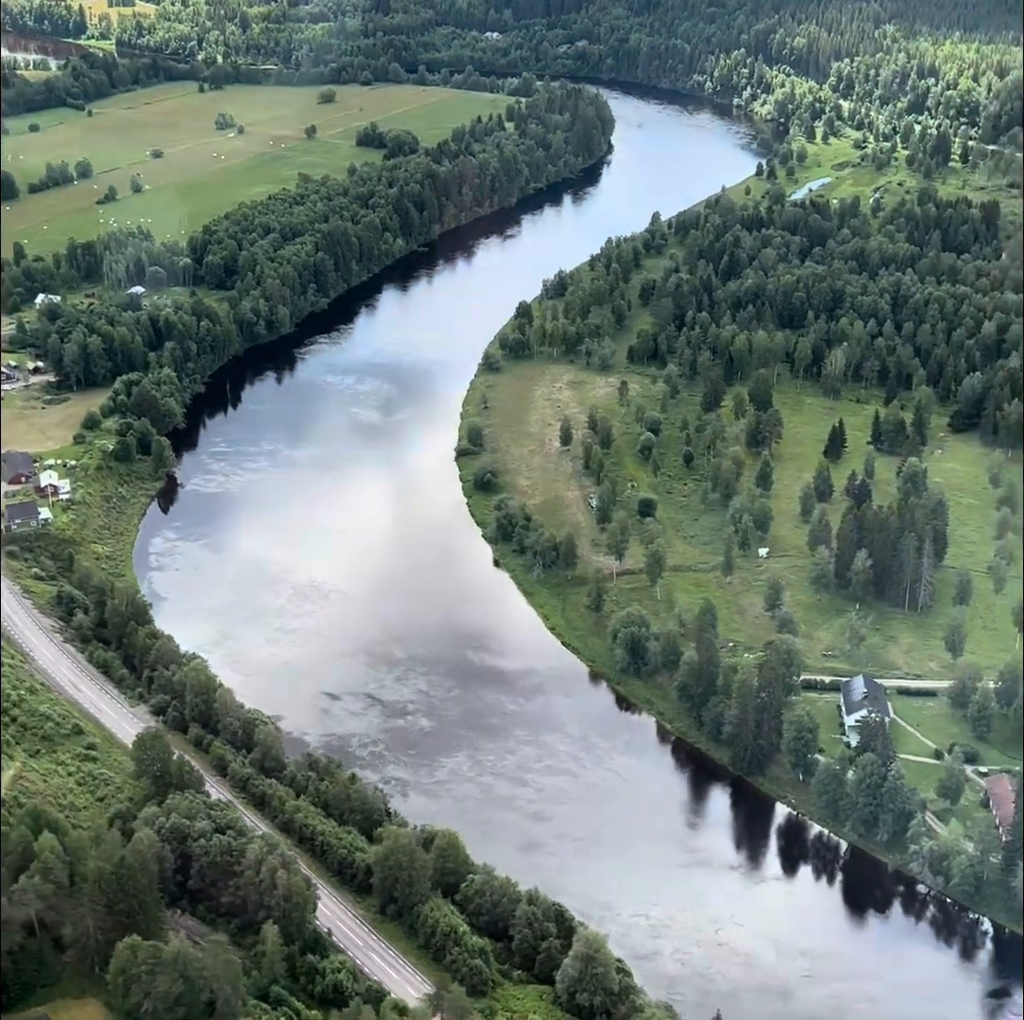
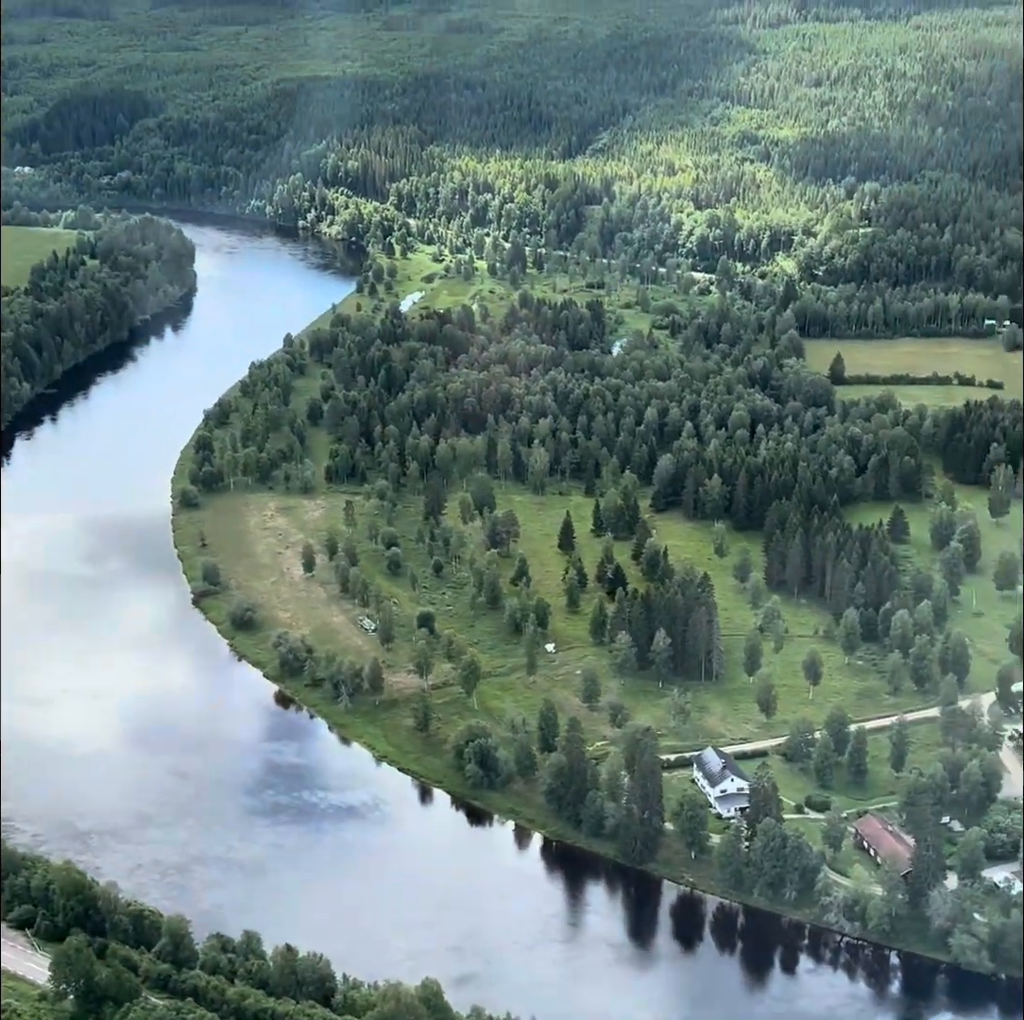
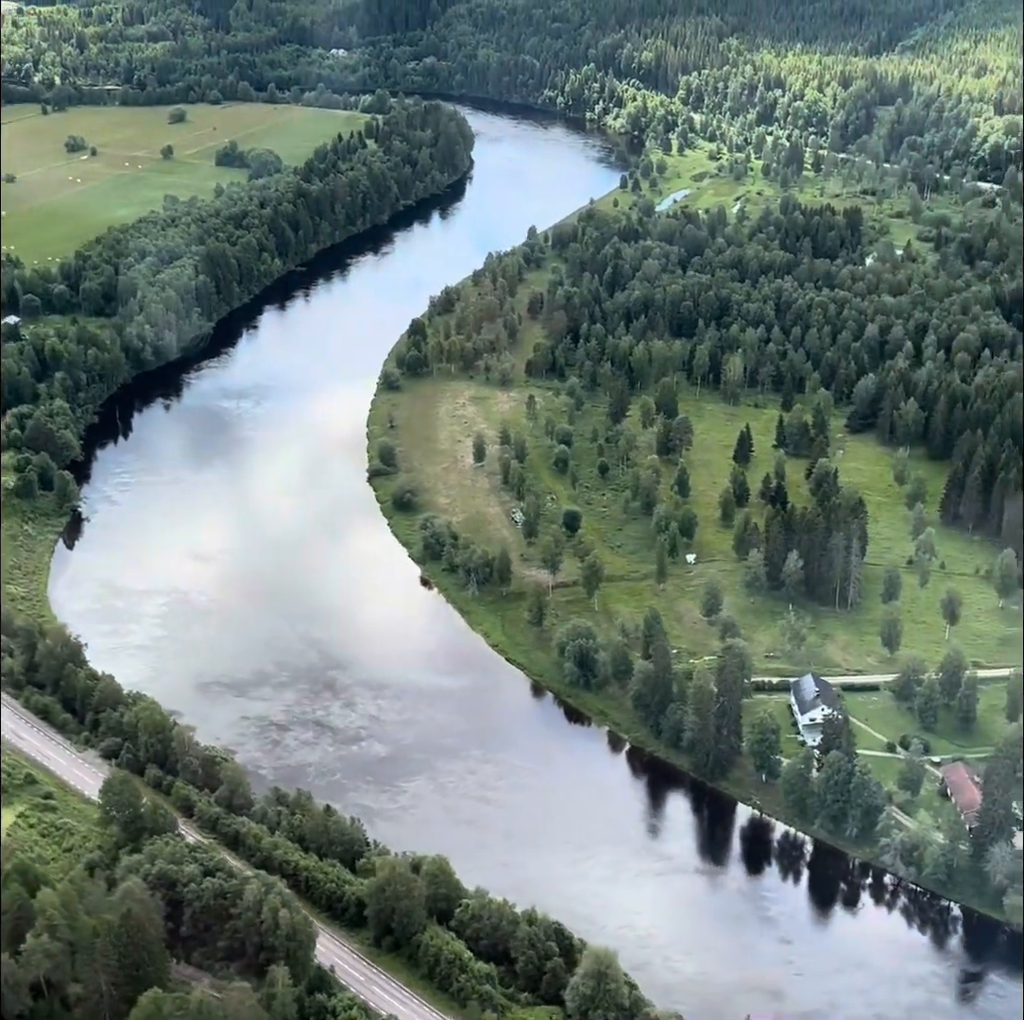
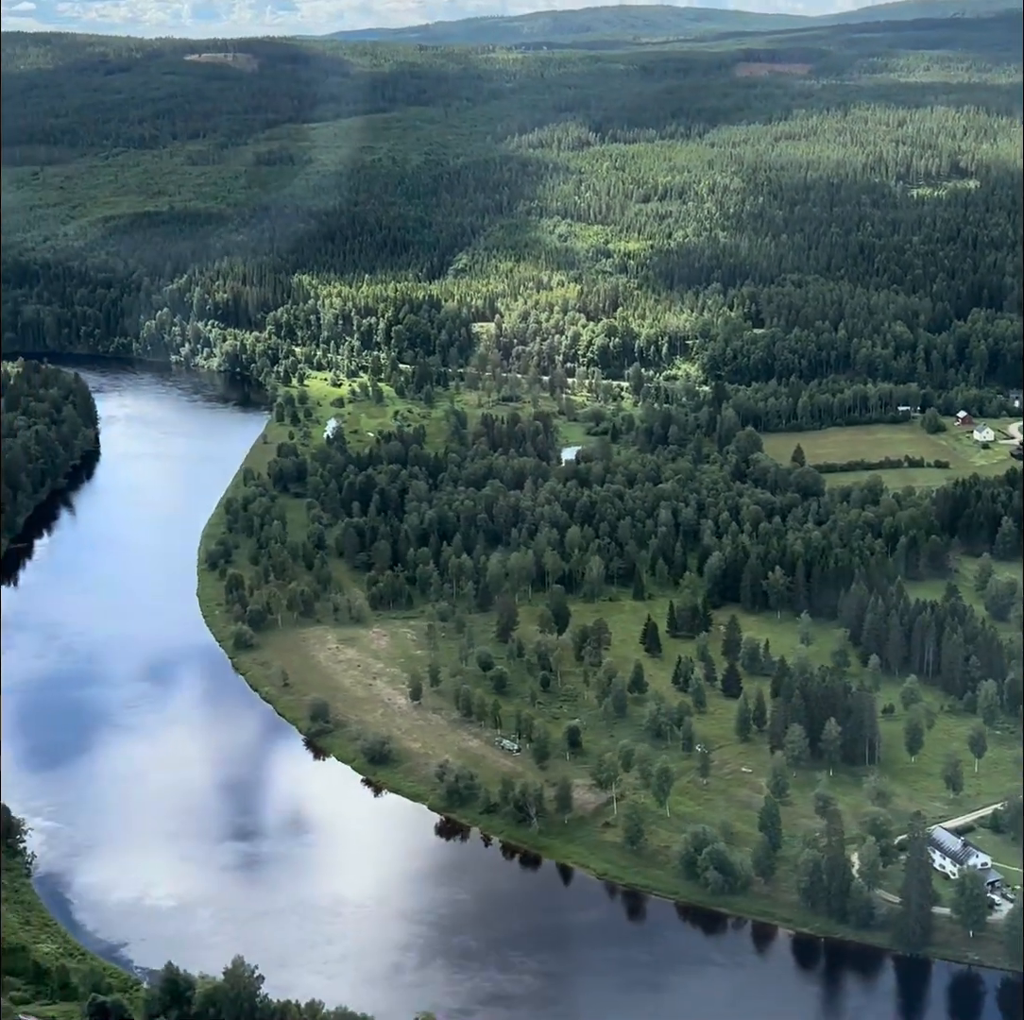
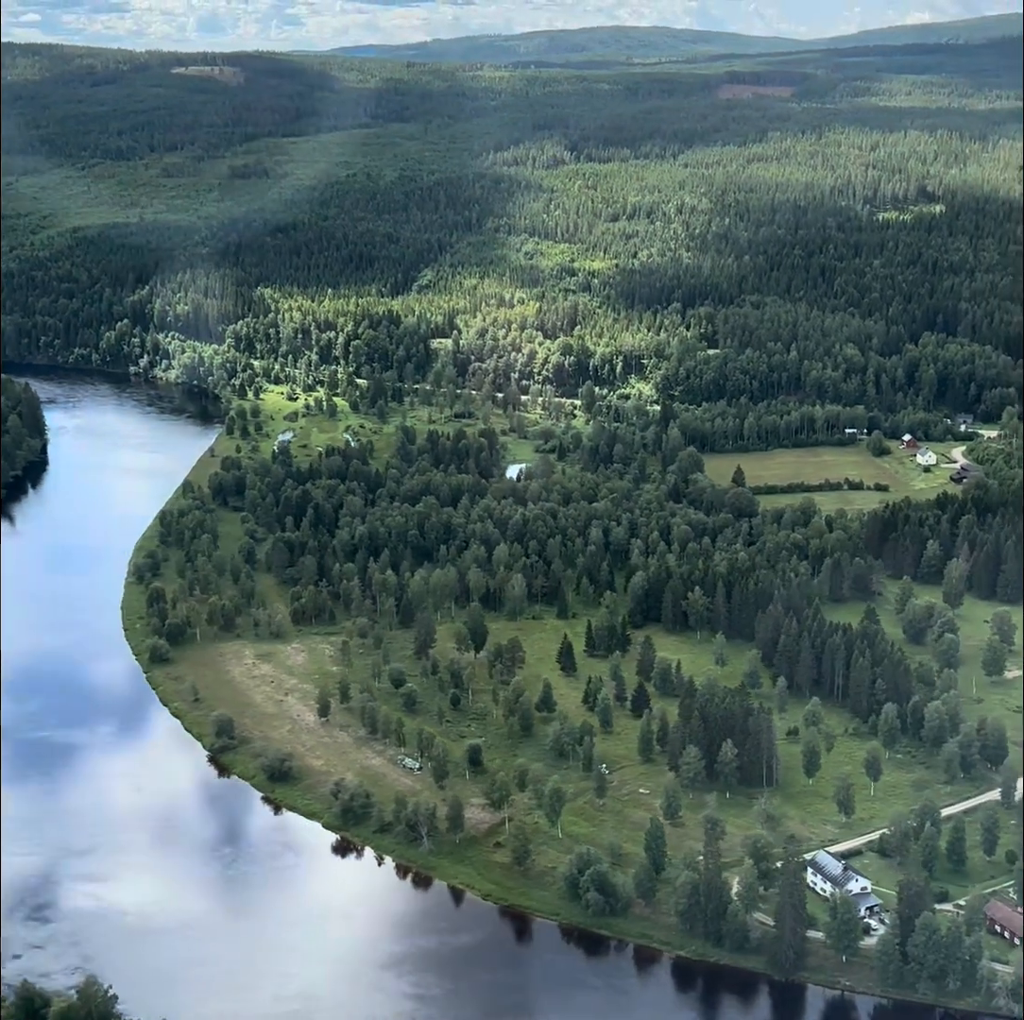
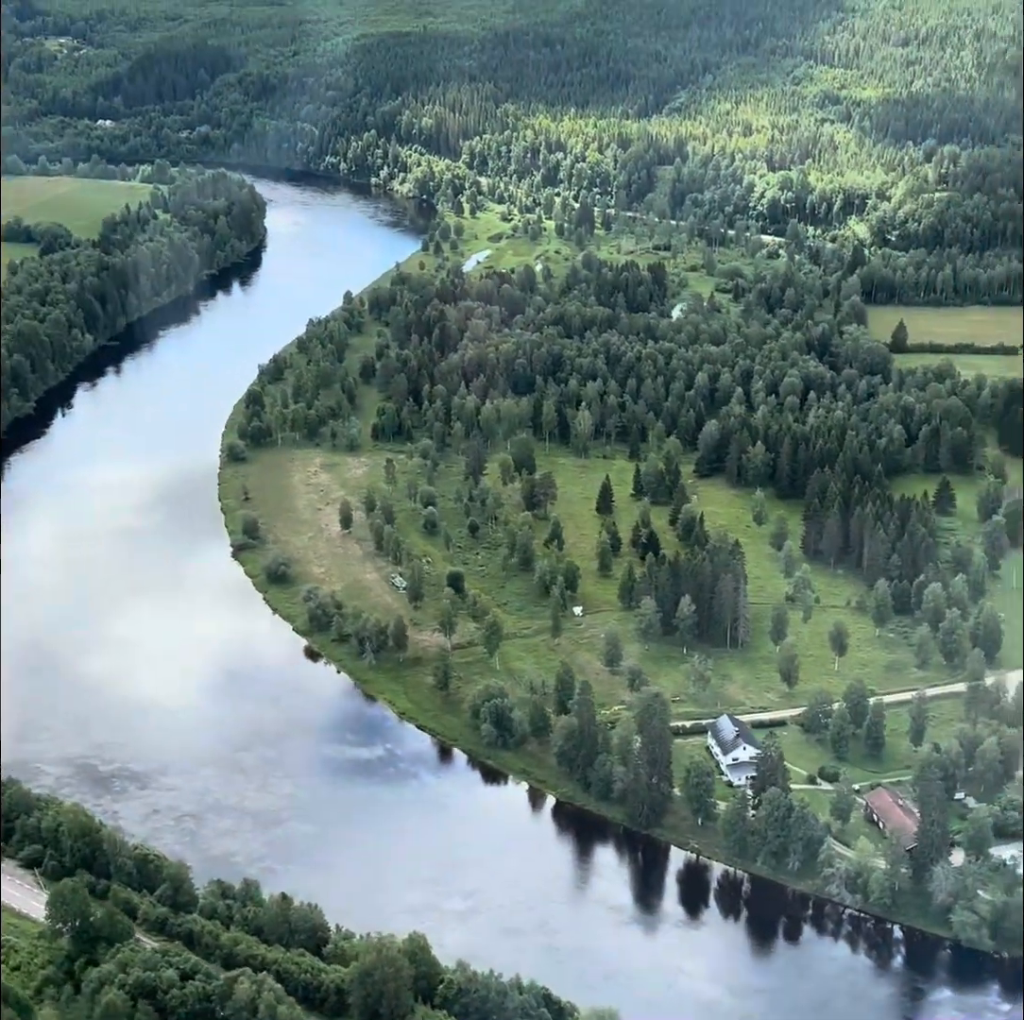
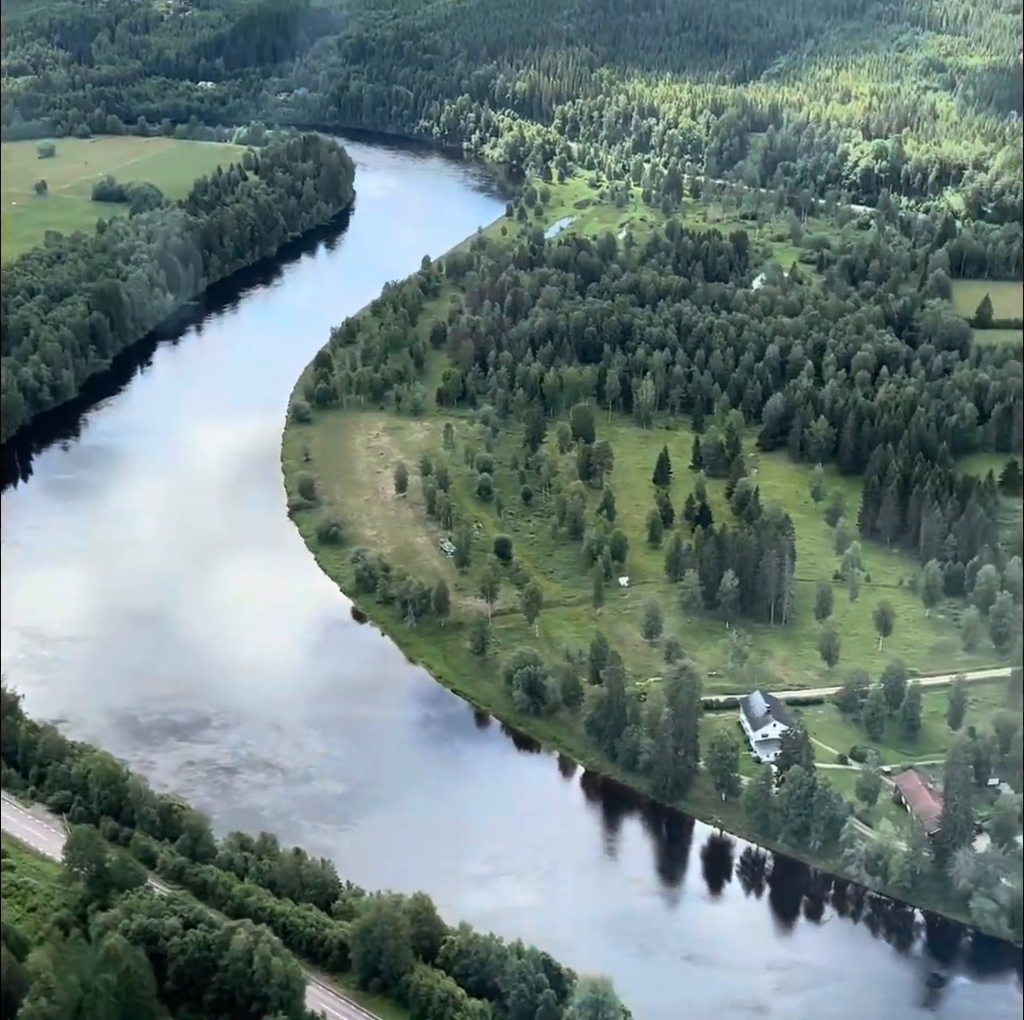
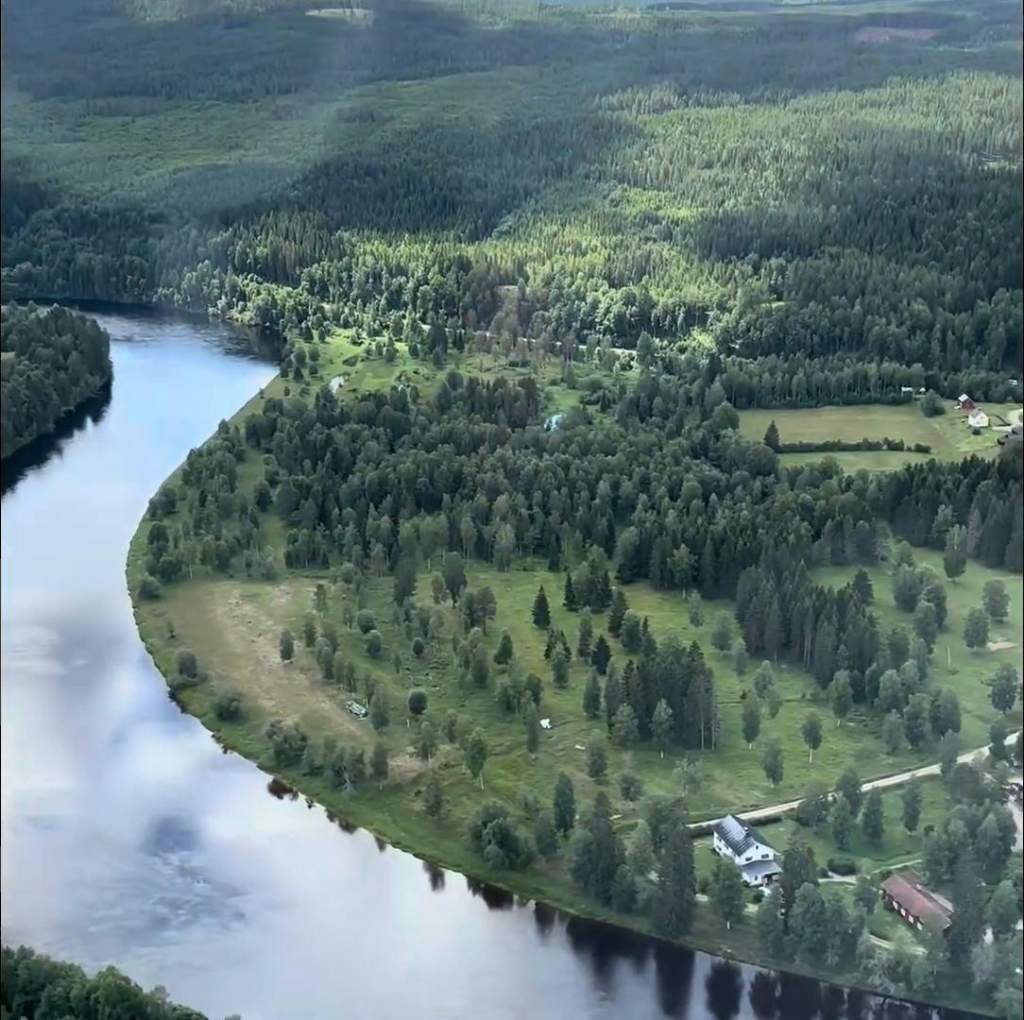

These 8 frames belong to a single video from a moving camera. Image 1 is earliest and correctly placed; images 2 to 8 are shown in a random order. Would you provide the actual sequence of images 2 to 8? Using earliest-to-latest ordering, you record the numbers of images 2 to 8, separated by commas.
3, 7, 6, 2, 8, 5, 4
